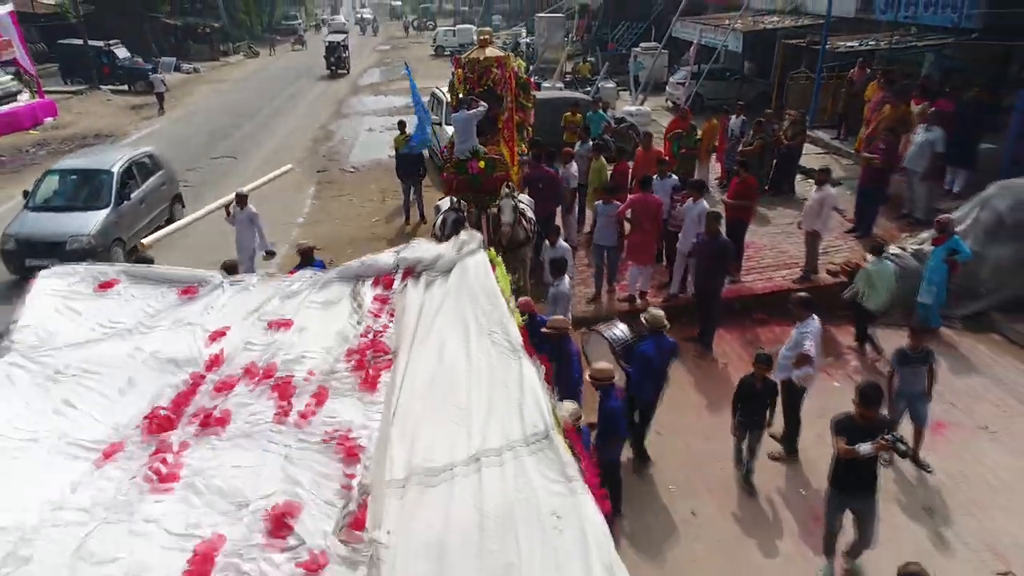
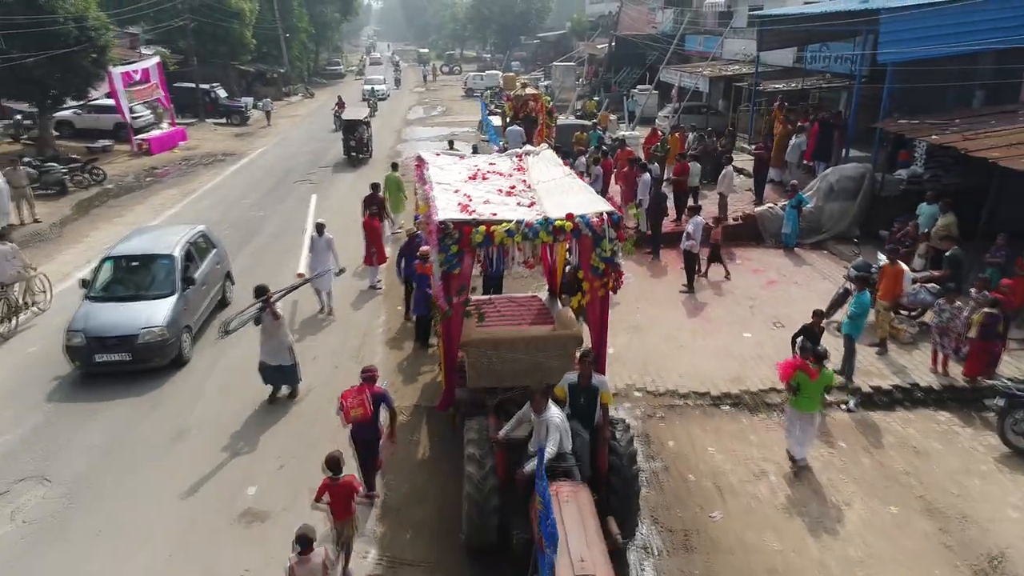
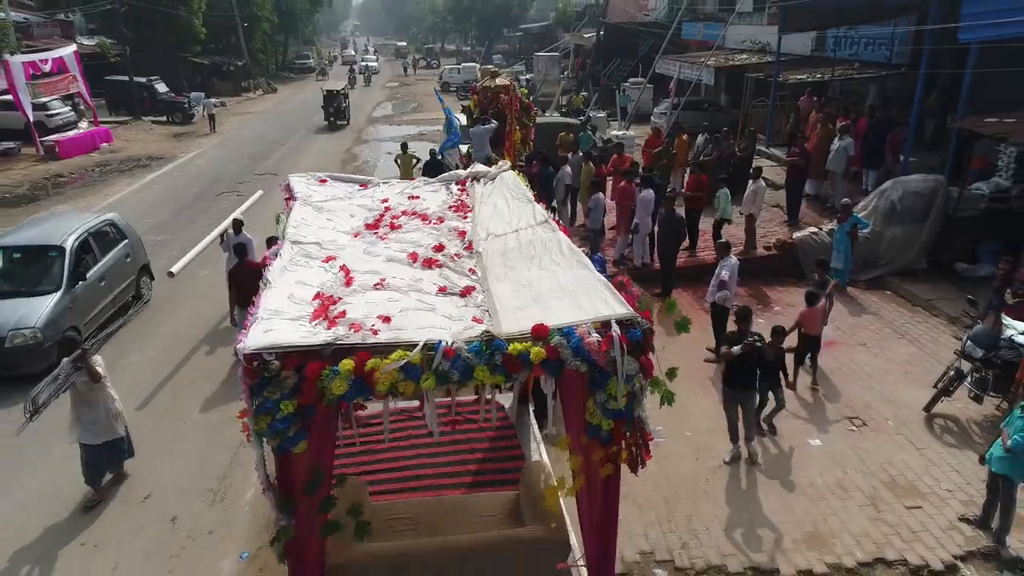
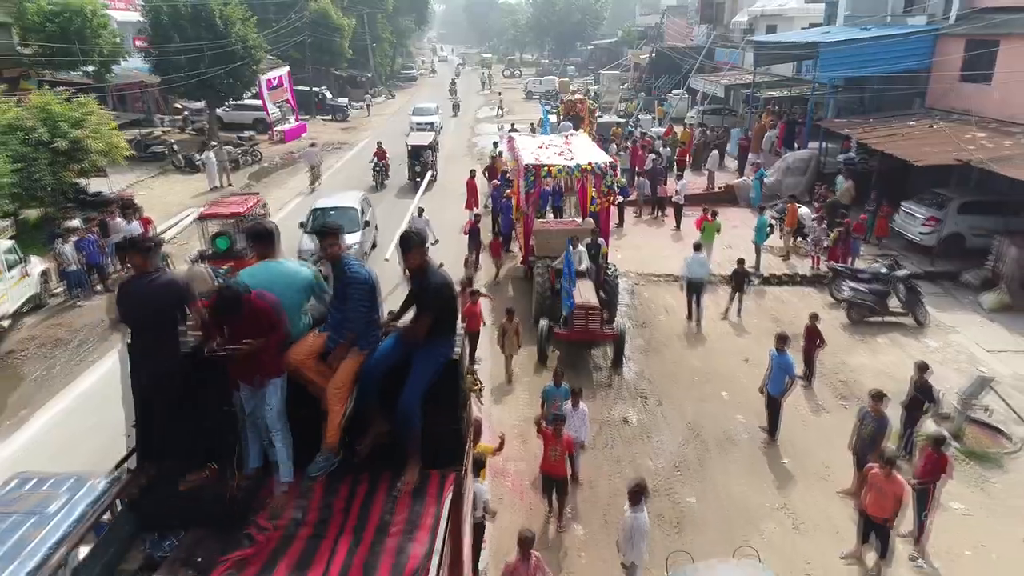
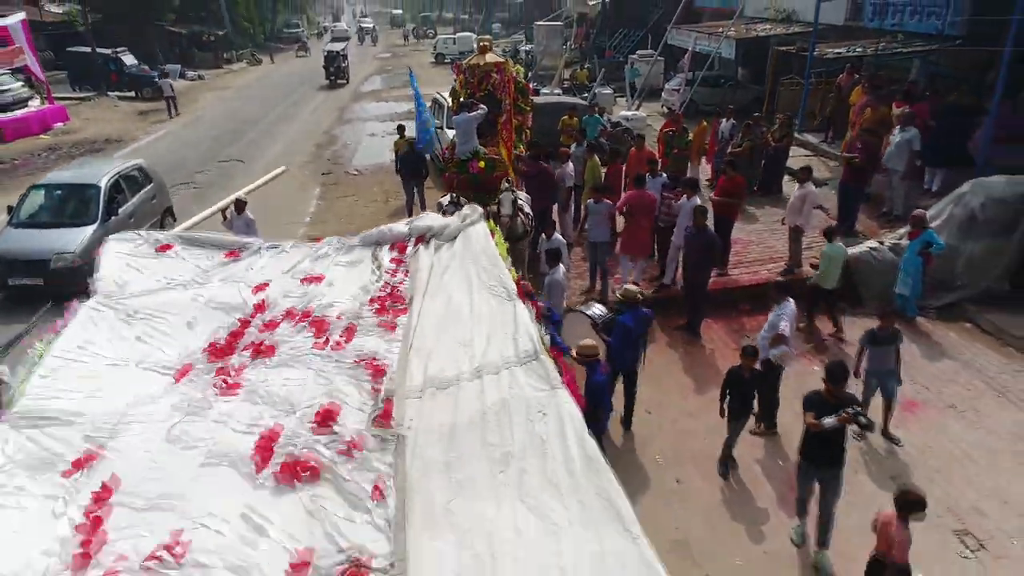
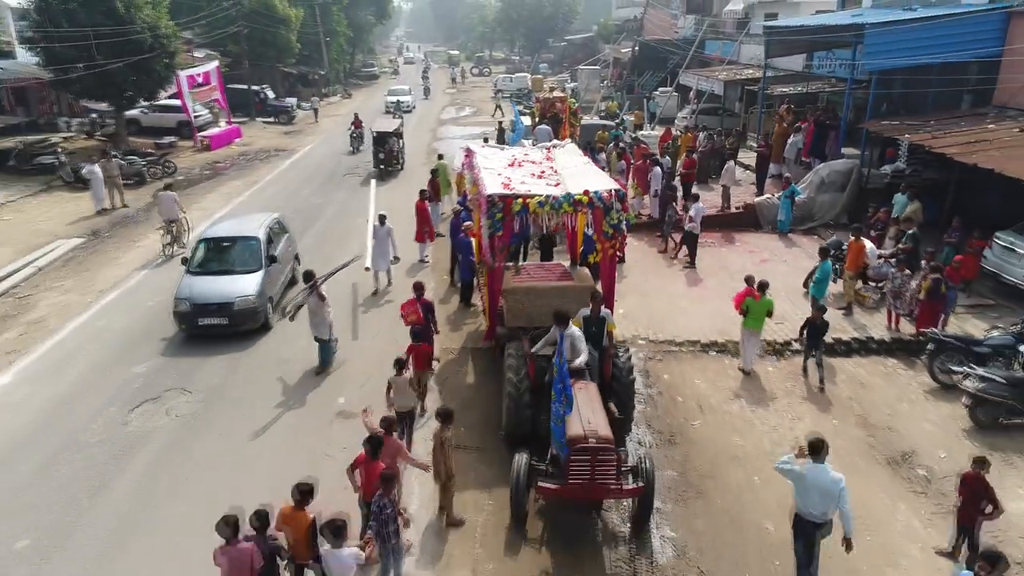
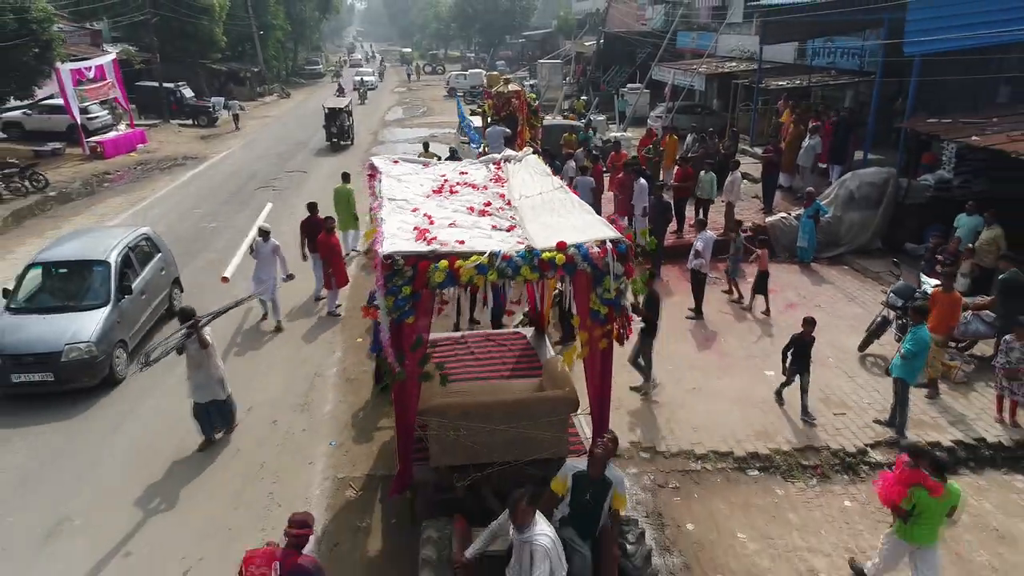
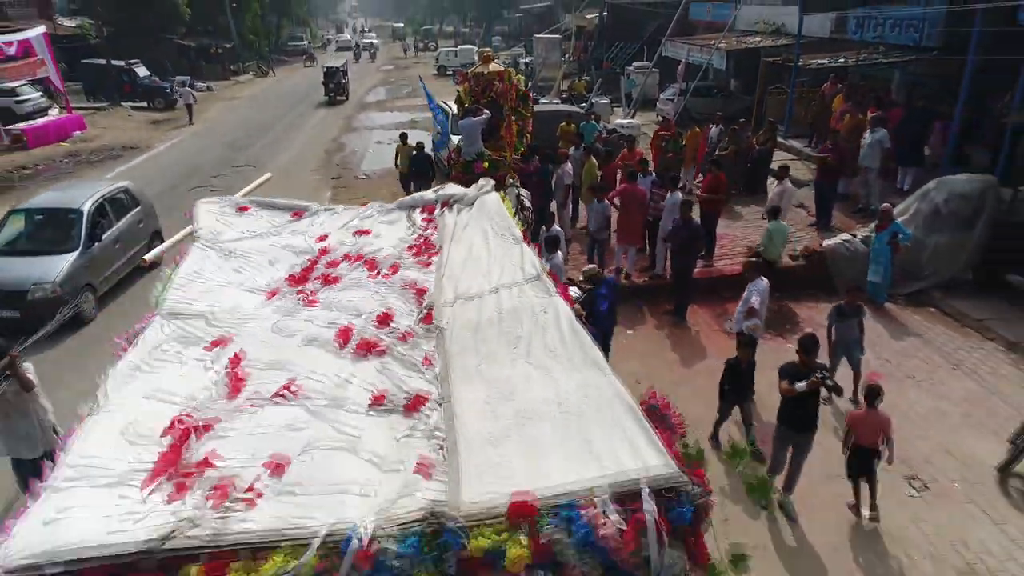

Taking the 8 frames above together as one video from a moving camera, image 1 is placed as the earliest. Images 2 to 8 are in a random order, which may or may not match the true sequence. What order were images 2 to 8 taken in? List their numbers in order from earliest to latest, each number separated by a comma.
5, 8, 3, 7, 2, 6, 4
